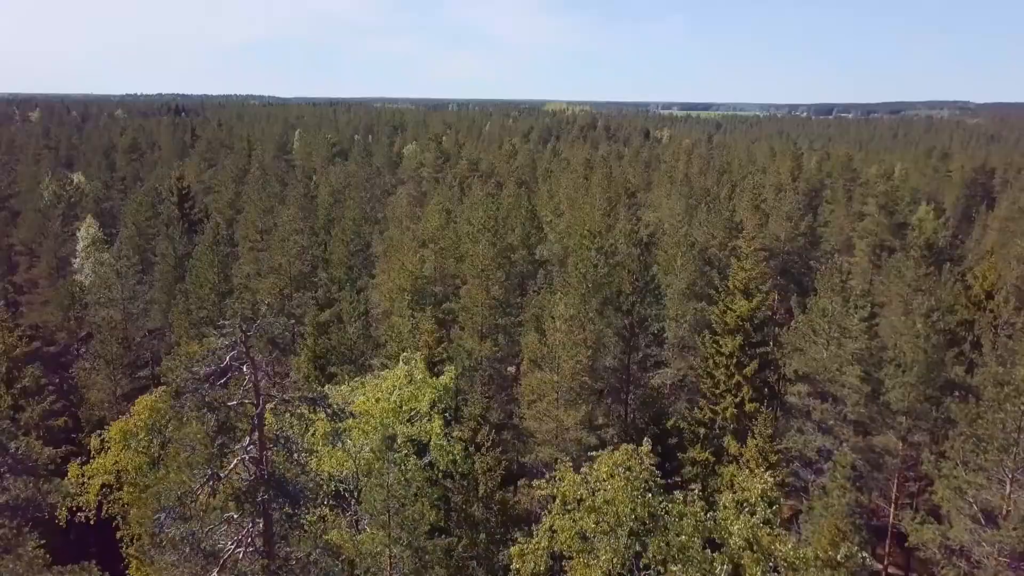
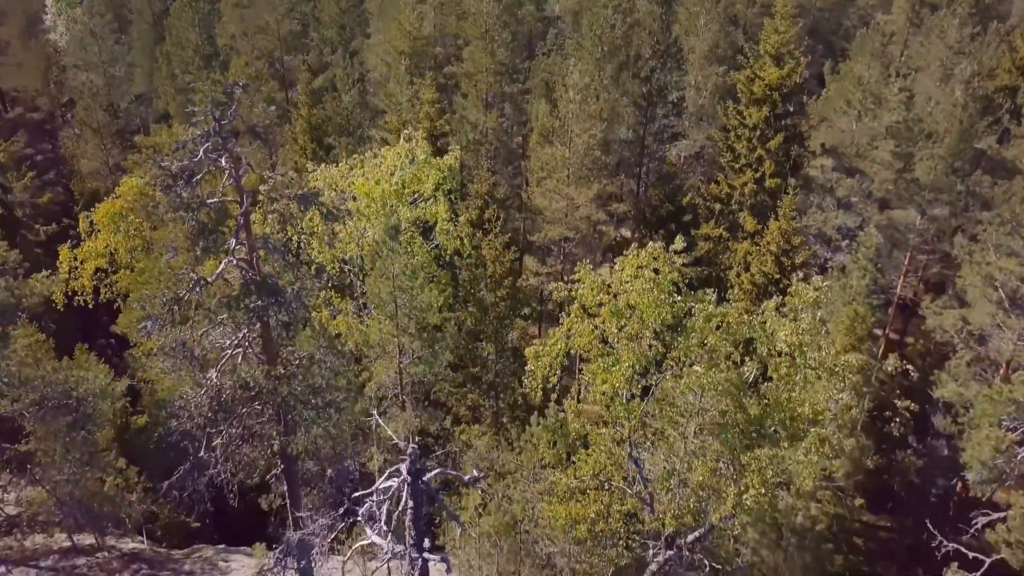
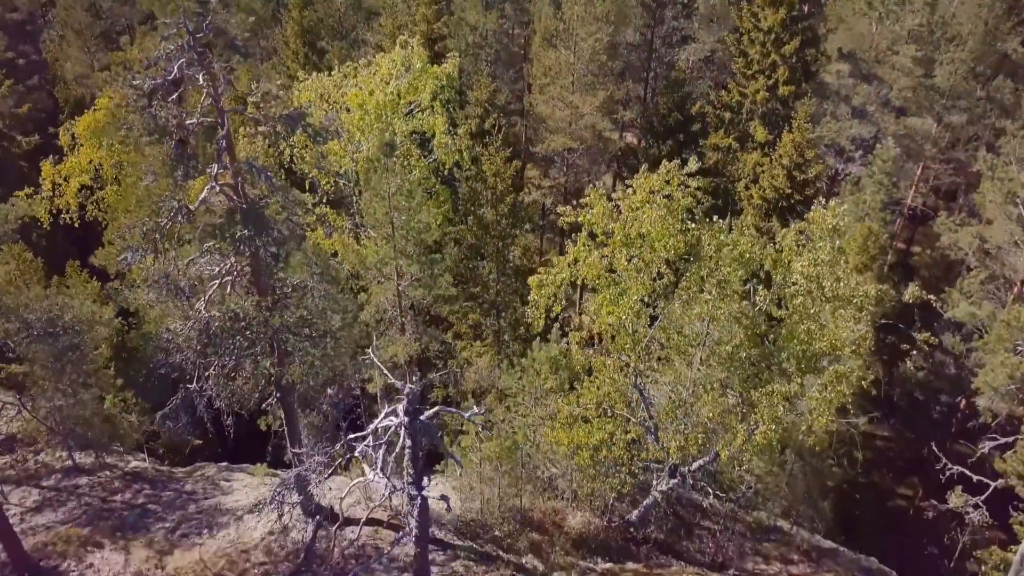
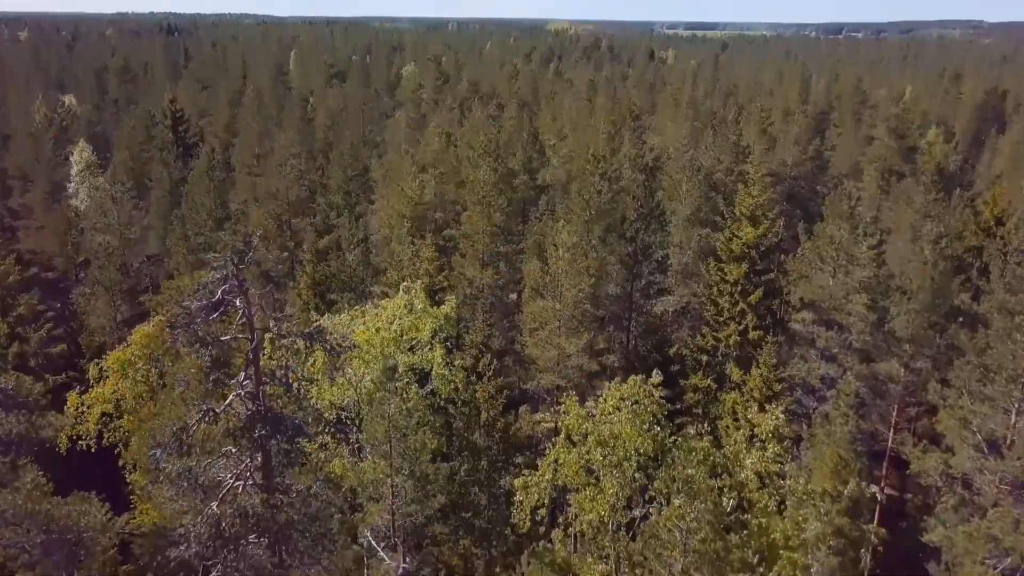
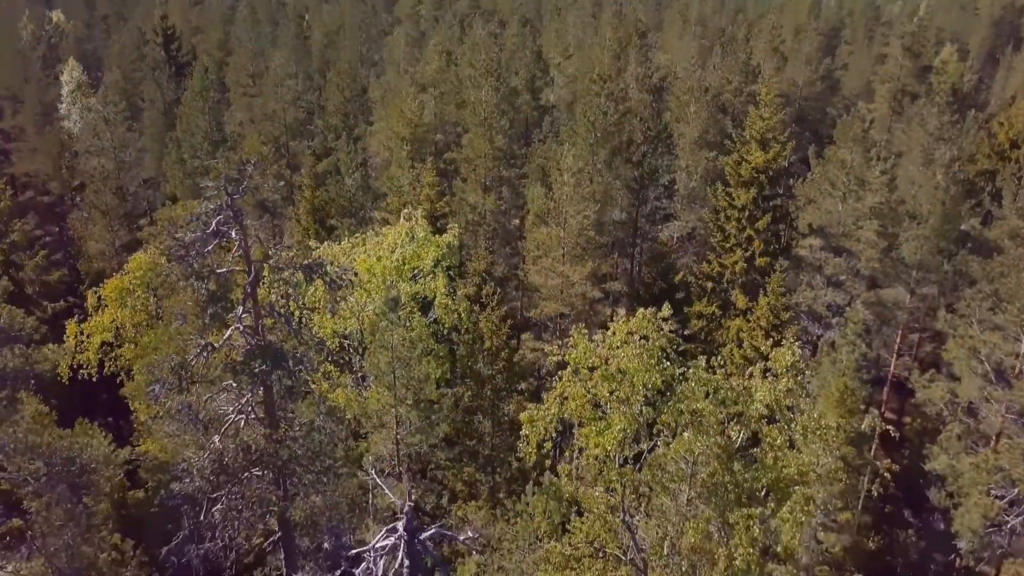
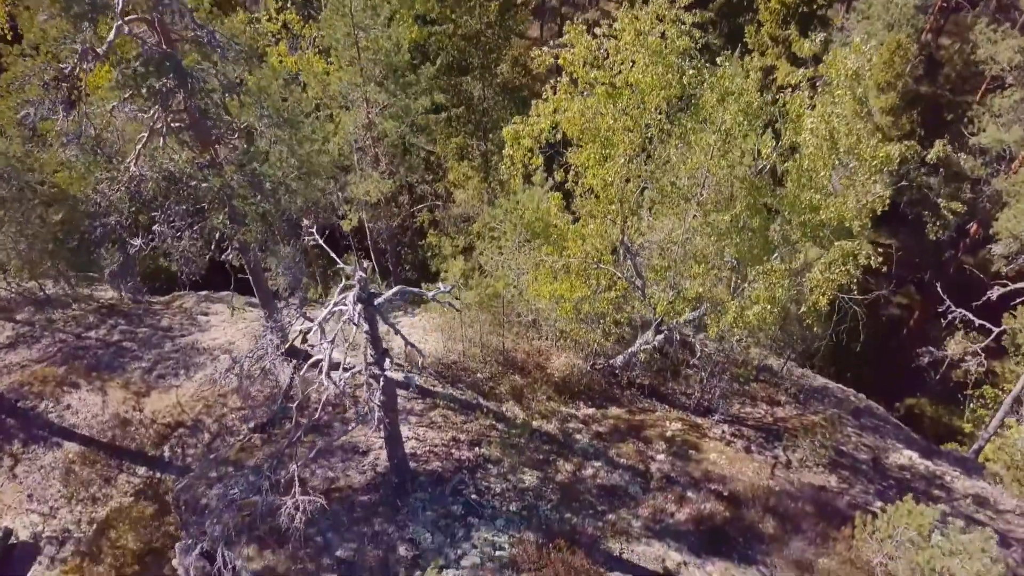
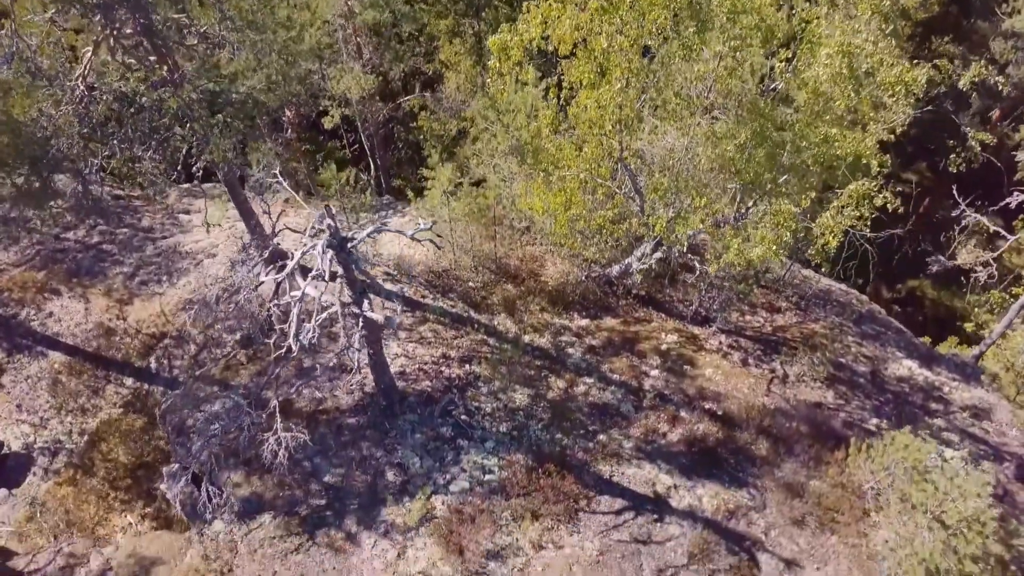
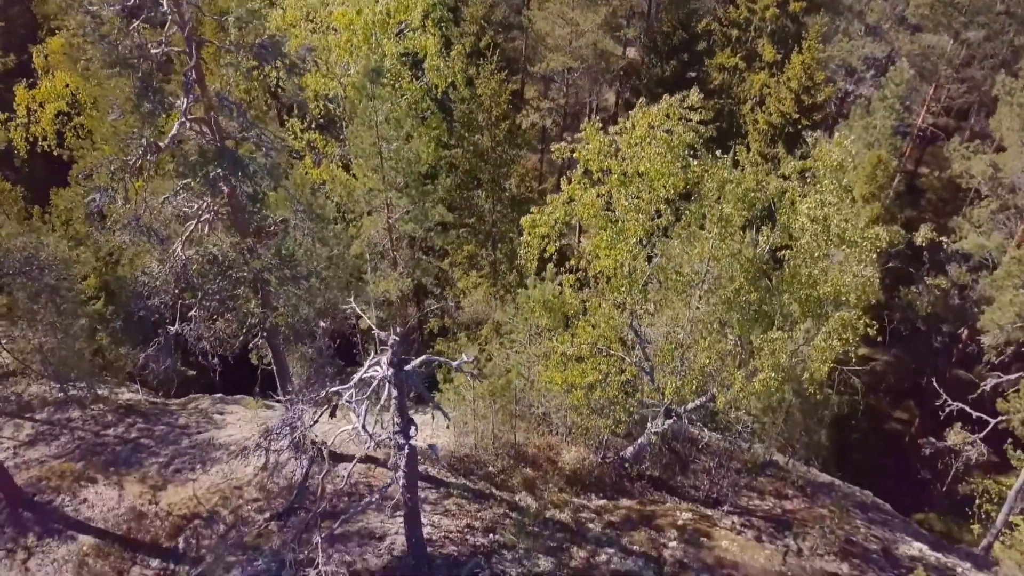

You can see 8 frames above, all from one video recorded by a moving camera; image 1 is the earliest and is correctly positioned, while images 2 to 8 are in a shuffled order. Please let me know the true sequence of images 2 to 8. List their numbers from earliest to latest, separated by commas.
4, 5, 2, 3, 8, 6, 7
